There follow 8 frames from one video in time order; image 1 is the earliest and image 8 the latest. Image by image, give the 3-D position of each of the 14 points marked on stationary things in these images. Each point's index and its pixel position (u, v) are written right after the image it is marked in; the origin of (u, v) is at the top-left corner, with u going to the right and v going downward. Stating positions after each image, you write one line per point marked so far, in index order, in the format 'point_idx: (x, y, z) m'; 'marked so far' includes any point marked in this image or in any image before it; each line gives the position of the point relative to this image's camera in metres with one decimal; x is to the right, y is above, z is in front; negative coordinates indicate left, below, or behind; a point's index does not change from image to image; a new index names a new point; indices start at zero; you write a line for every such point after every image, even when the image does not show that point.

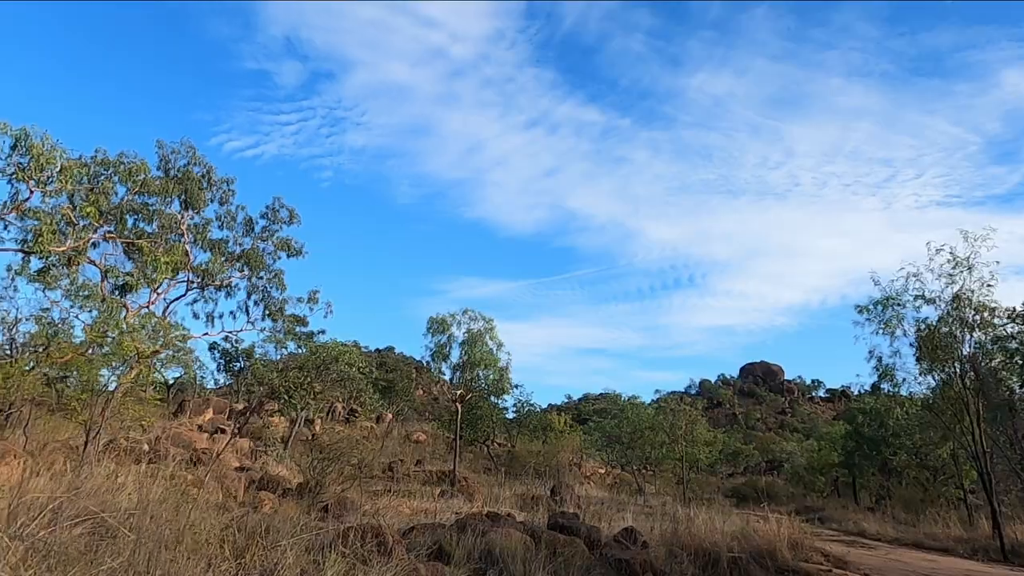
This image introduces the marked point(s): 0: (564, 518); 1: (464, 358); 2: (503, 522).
0: (+0.6, -2.6, +7.5) m
1: (-1.5, -2.1, +19.4) m
2: (-0.1, -2.5, +7.1) m
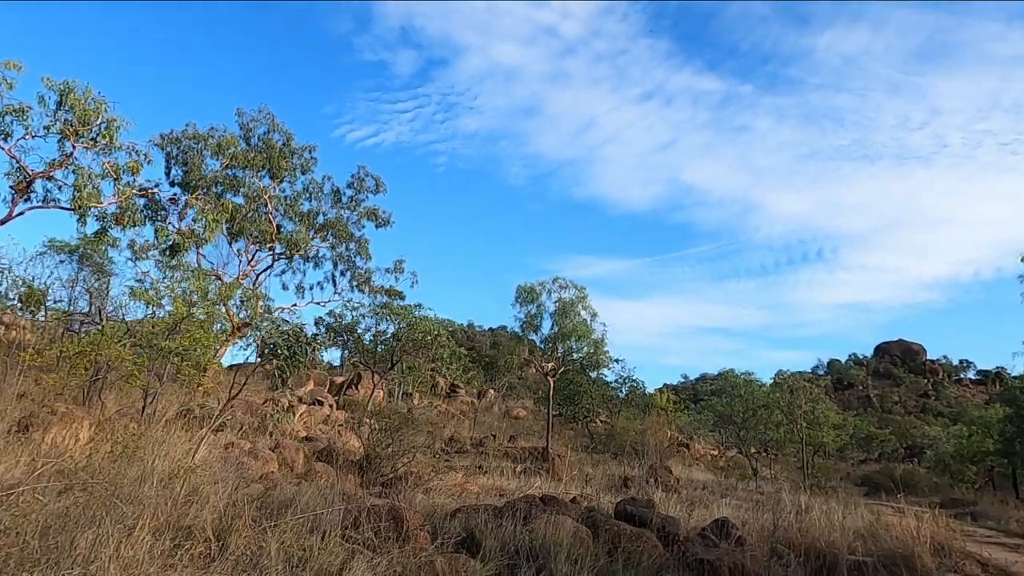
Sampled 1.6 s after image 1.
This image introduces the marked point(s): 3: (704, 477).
0: (+1.1, -2.0, +6.2) m
1: (+1.1, -1.2, +18.3) m
2: (+0.4, -2.0, +5.9) m
3: (+4.8, -4.7, +16.7) m
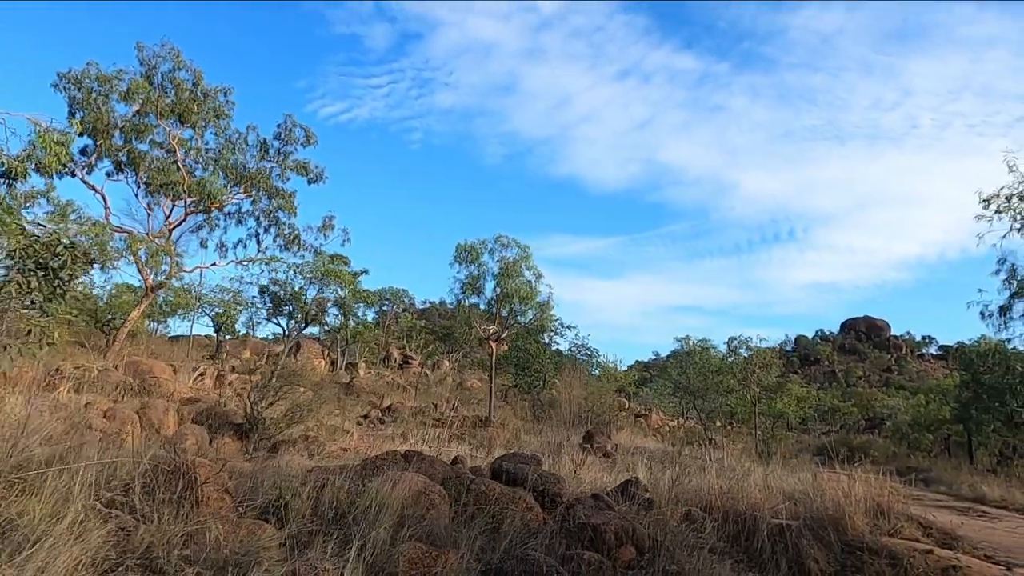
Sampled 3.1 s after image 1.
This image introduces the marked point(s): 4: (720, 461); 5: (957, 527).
0: (0.0, -1.3, +5.2) m
1: (-0.4, -0.1, +17.3) m
2: (-0.7, -1.3, +4.9) m
3: (+3.4, -3.7, +15.9) m
4: (+3.4, -2.8, +11.0) m
5: (+4.7, -2.5, +7.1) m
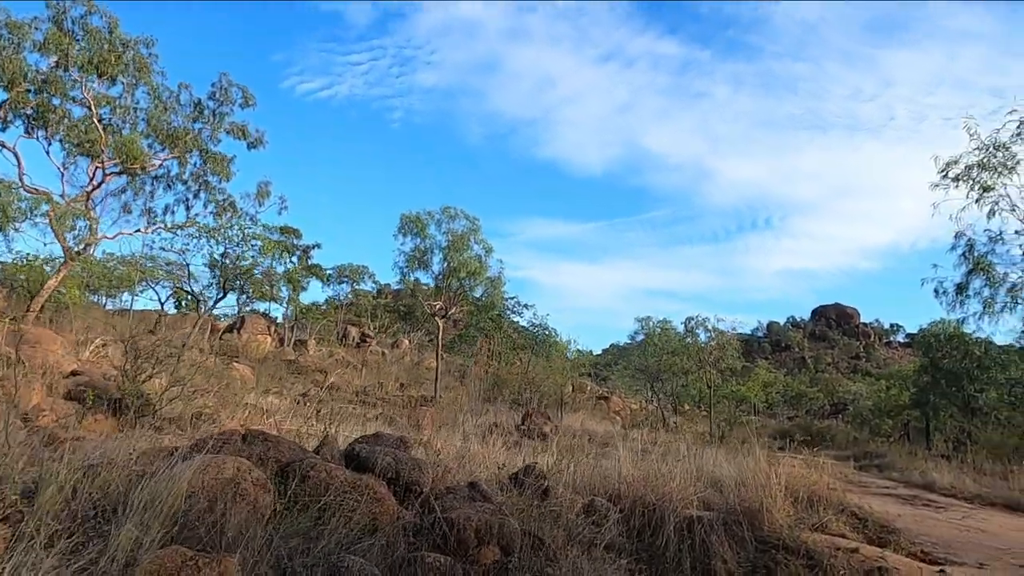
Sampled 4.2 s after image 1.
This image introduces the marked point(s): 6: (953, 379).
0: (-0.8, -1.0, +4.4) m
1: (-1.7, +0.5, +16.4) m
2: (-1.5, -1.0, +4.1) m
3: (+2.1, -3.2, +15.3) m
4: (+2.3, -2.4, +10.4) m
5: (+3.7, -2.2, +6.5) m
6: (+11.2, -2.3, +17.0) m
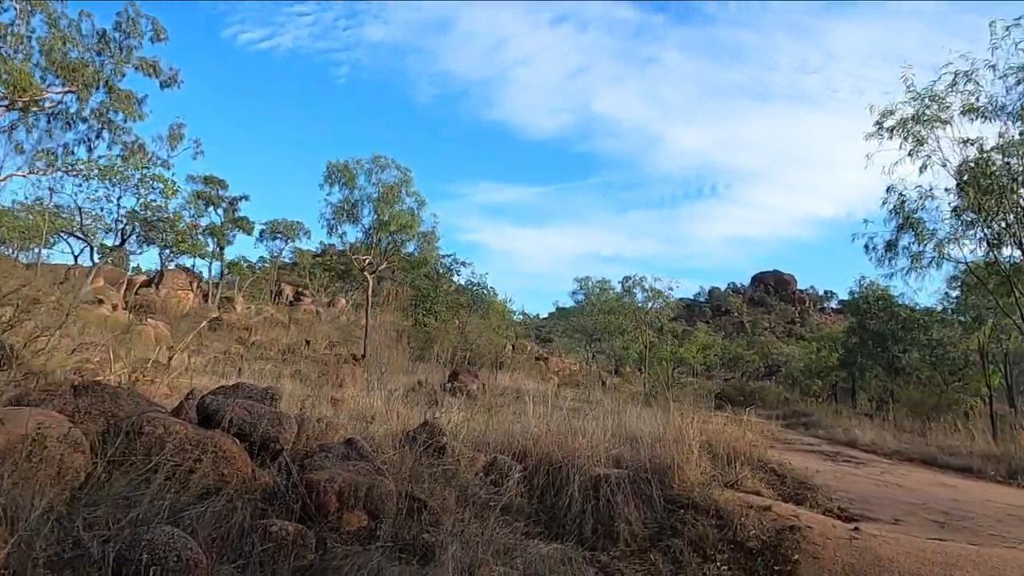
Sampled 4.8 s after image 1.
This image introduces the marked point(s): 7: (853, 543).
0: (-1.5, -0.6, +3.8) m
1: (-3.2, +1.6, +15.6) m
2: (-2.2, -0.6, +3.5) m
3: (+0.5, -2.2, +15.0) m
4: (+1.2, -1.7, +10.1) m
5: (+2.9, -1.8, +6.4) m
6: (+9.5, -1.4, +17.4) m
7: (+1.9, -1.4, +3.7) m
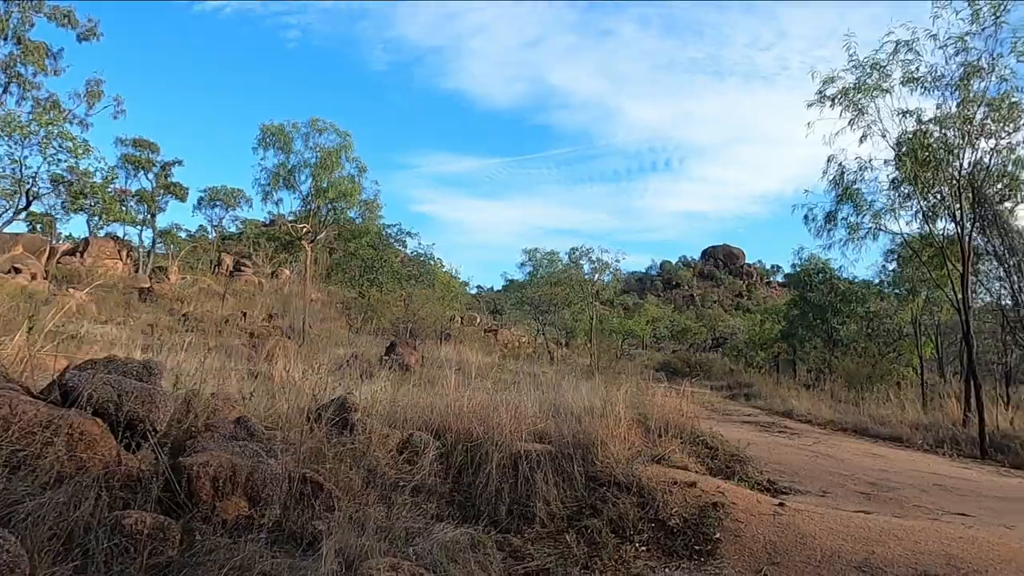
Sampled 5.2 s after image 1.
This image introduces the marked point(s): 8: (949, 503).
0: (-2.0, -0.4, +3.4) m
1: (-4.5, +2.3, +15.0) m
2: (-2.6, -0.4, +3.0) m
3: (-0.7, -1.5, +14.8) m
4: (+0.3, -1.3, +9.9) m
5: (+2.2, -1.5, +6.3) m
6: (+8.1, -0.7, +17.7) m
7: (+1.4, -1.2, +3.6) m
8: (+3.0, -1.5, +4.6) m
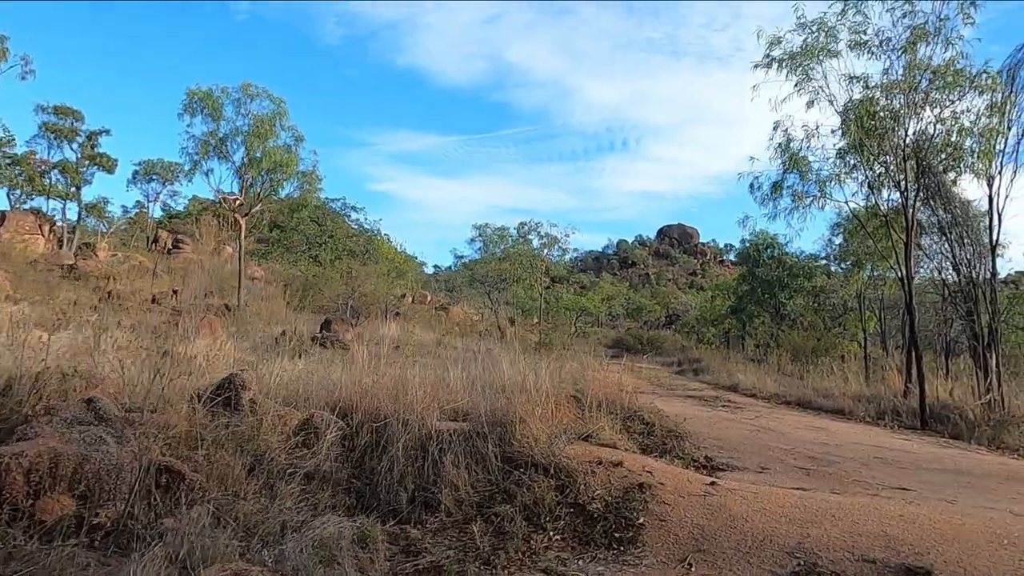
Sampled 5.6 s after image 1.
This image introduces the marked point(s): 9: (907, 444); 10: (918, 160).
0: (-2.4, -0.2, +2.9) m
1: (-5.7, +2.8, +14.2) m
2: (-3.1, -0.2, +2.4) m
3: (-1.9, -1.0, +14.3) m
4: (-0.6, -0.9, +9.5) m
5: (+1.6, -1.2, +6.0) m
6: (+6.7, 0.0, +17.7) m
7: (+1.0, -1.0, +3.3) m
8: (+2.5, -1.2, +4.4) m
9: (+3.5, -1.4, +5.9) m
10: (+5.3, +1.7, +8.7) m
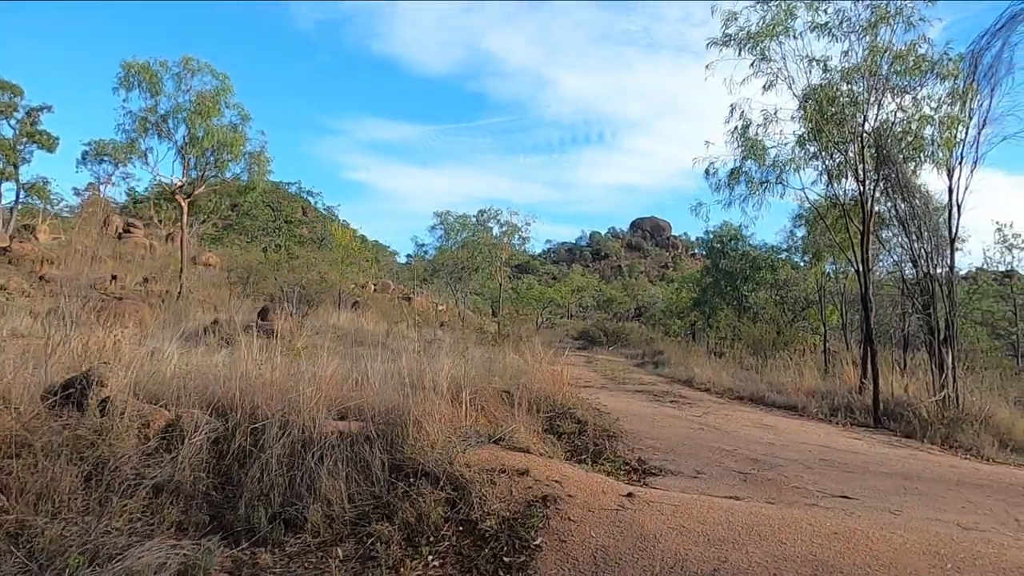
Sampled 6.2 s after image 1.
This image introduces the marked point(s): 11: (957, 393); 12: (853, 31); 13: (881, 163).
0: (-2.9, -0.1, +2.3) m
1: (-6.5, +3.1, +13.5) m
2: (-3.5, -0.2, +1.8) m
3: (-2.8, -0.8, +13.8) m
4: (-1.3, -0.7, +9.0) m
5: (+1.0, -1.1, +5.6) m
6: (+5.7, +0.2, +17.5) m
7: (+0.5, -1.0, +2.9) m
8: (+1.9, -1.2, +4.1) m
9: (+2.9, -1.3, +5.6) m
10: (+4.6, +1.8, +8.4) m
11: (+4.6, -1.1, +6.9) m
12: (+3.9, +2.9, +7.7) m
13: (+4.6, +1.6, +8.4) m
